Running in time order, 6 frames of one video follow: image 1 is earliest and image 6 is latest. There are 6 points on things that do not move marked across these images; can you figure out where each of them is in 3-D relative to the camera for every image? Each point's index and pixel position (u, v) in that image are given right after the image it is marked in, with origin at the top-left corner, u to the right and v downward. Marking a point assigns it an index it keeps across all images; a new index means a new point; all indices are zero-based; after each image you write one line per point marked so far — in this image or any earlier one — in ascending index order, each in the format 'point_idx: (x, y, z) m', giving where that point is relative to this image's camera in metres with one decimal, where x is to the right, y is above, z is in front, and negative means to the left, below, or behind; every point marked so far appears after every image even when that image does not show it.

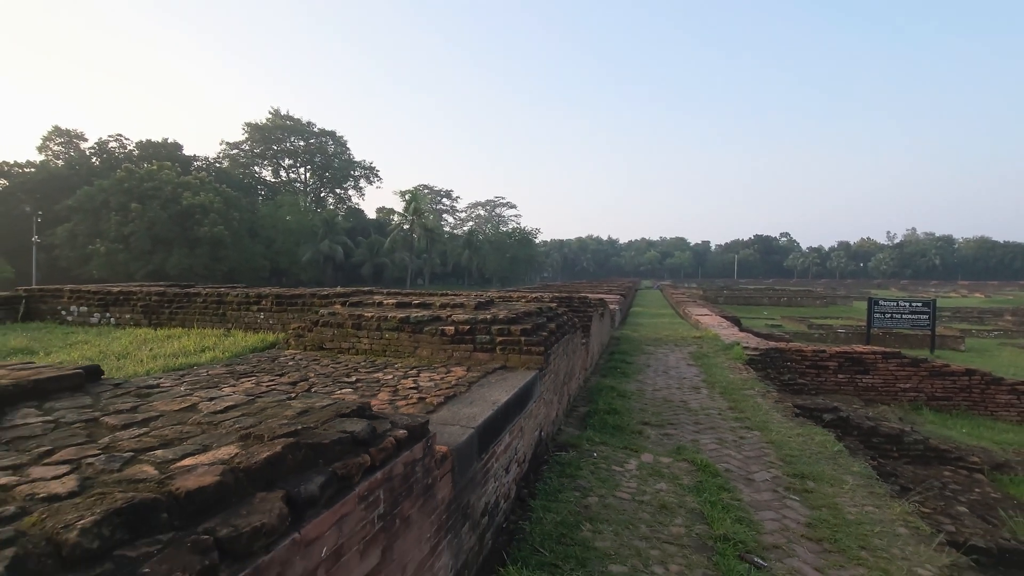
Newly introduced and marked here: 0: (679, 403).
0: (+2.1, -1.4, +6.5) m
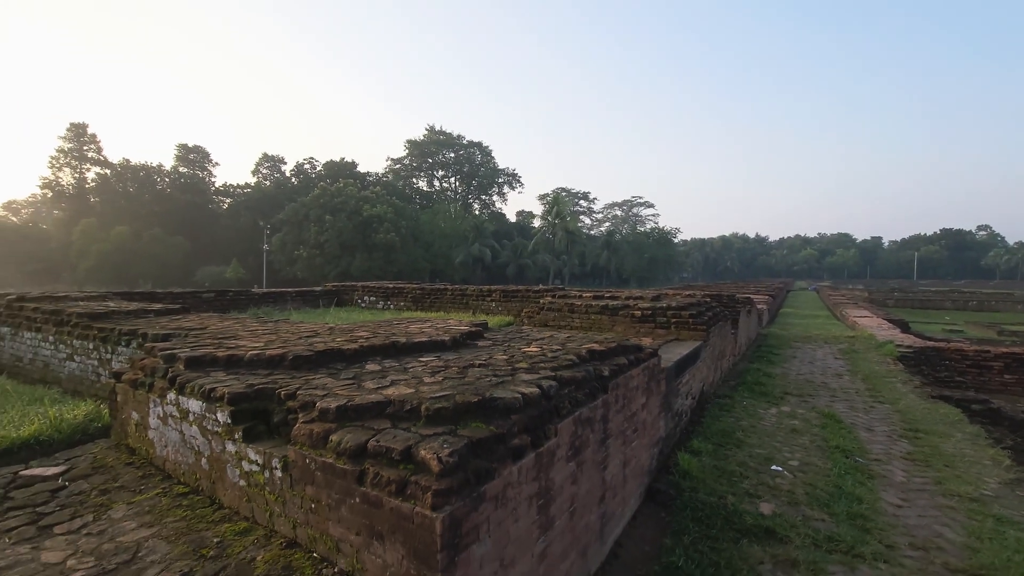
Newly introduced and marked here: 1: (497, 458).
0: (+4.6, -1.4, +7.7) m
1: (-0.1, -0.6, +1.8) m
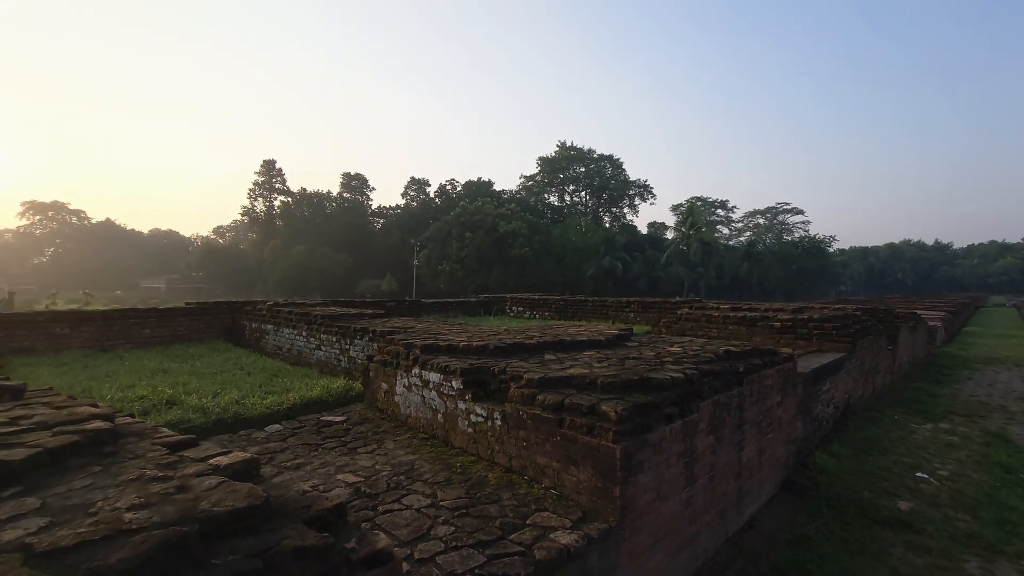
0: (+6.7, -1.6, +7.1) m
1: (+0.7, -0.6, +2.6) m
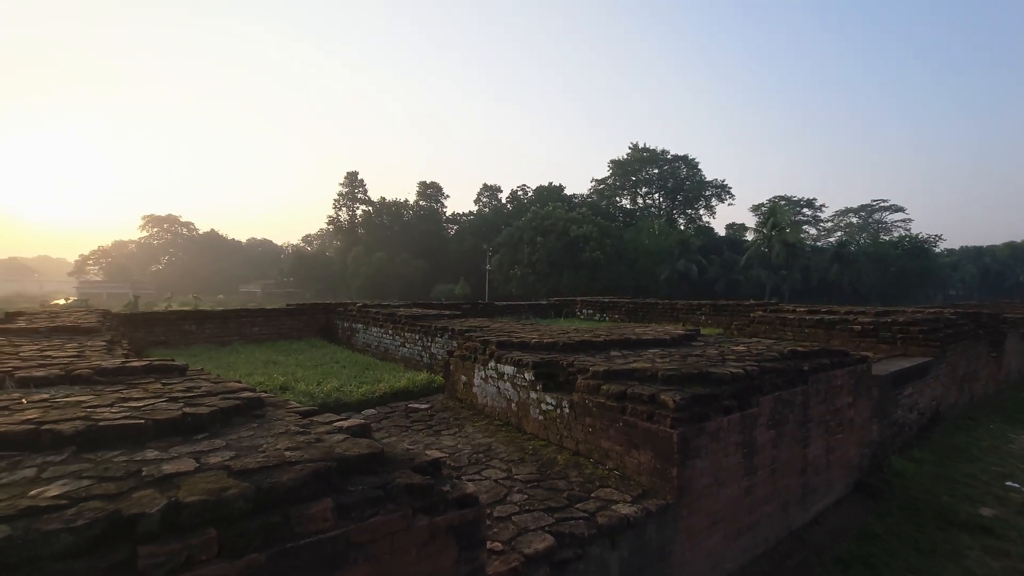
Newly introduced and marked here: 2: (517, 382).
0: (+7.6, -1.6, +6.4) m
1: (+1.1, -0.6, +2.8) m
2: (0.0, -0.7, +3.7) m
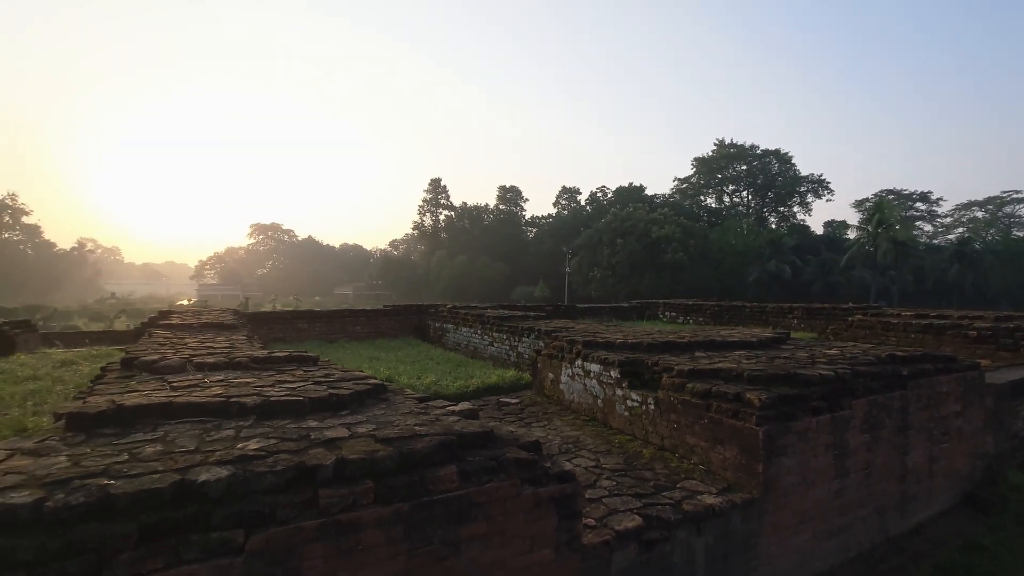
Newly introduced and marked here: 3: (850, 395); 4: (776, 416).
0: (+8.6, -1.7, +5.4) m
1: (+1.6, -0.7, +2.8) m
2: (+0.7, -0.7, +3.9) m
3: (+2.0, -0.6, +3.1) m
4: (+1.4, -0.7, +2.7) m
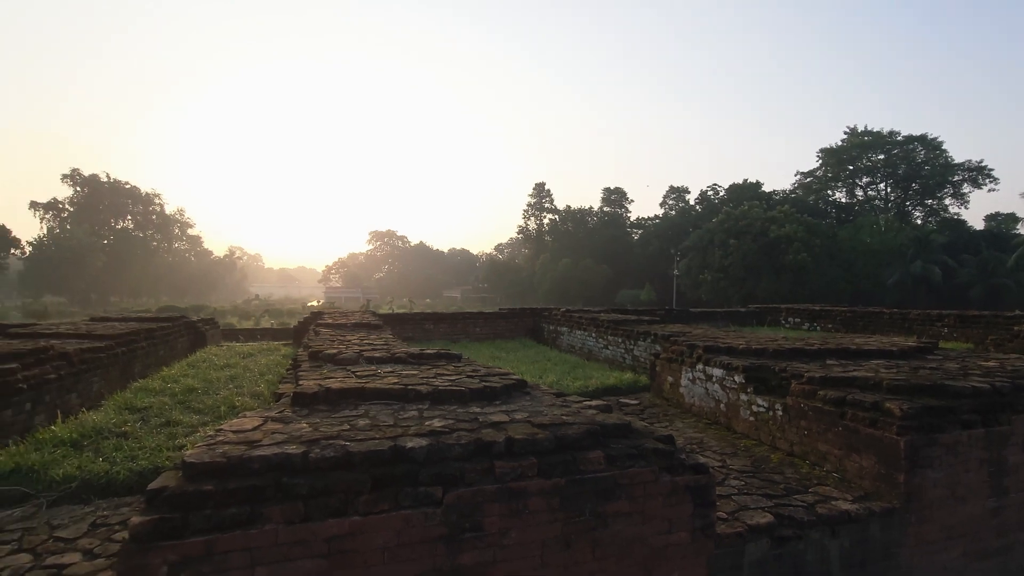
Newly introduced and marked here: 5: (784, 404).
0: (+9.7, -1.7, +3.9) m
1: (+2.3, -0.7, +2.7) m
2: (+1.6, -0.7, +4.0) m
3: (+2.8, -0.7, +2.9) m
4: (+2.1, -0.7, +2.6) m
5: (+1.8, -0.8, +3.4) m
